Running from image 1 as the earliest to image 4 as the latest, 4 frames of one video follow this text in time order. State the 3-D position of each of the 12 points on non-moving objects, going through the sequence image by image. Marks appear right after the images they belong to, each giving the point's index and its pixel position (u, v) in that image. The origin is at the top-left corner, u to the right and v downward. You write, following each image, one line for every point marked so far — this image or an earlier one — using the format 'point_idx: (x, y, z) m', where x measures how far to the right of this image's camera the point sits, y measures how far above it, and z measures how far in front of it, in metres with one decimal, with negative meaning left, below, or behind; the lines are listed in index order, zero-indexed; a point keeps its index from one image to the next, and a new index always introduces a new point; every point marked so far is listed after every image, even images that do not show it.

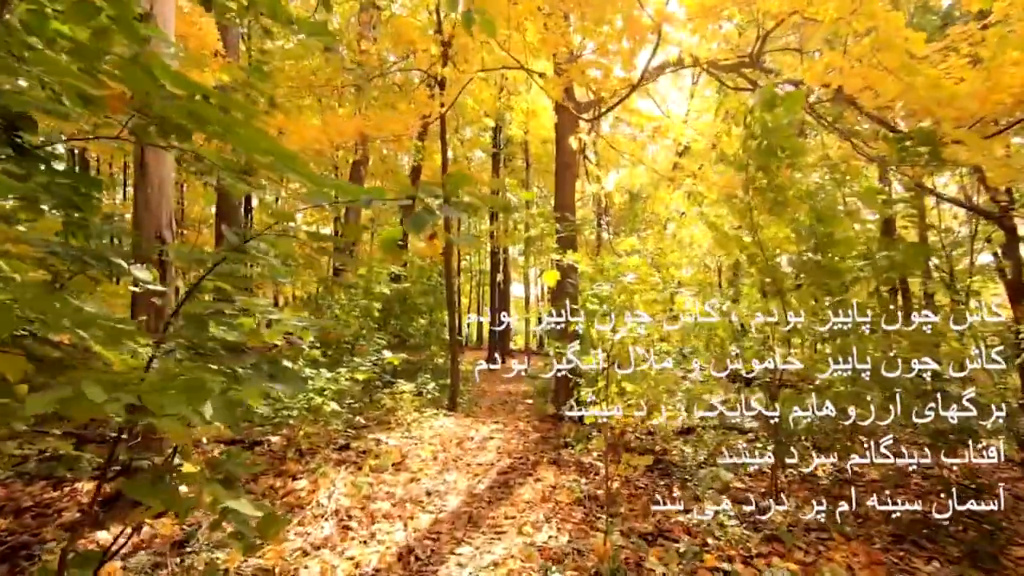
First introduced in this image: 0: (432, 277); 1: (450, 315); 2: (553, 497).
0: (-1.2, +0.2, +10.8) m
1: (-0.8, -0.4, +8.9) m
2: (+0.3, -1.4, +4.6) m
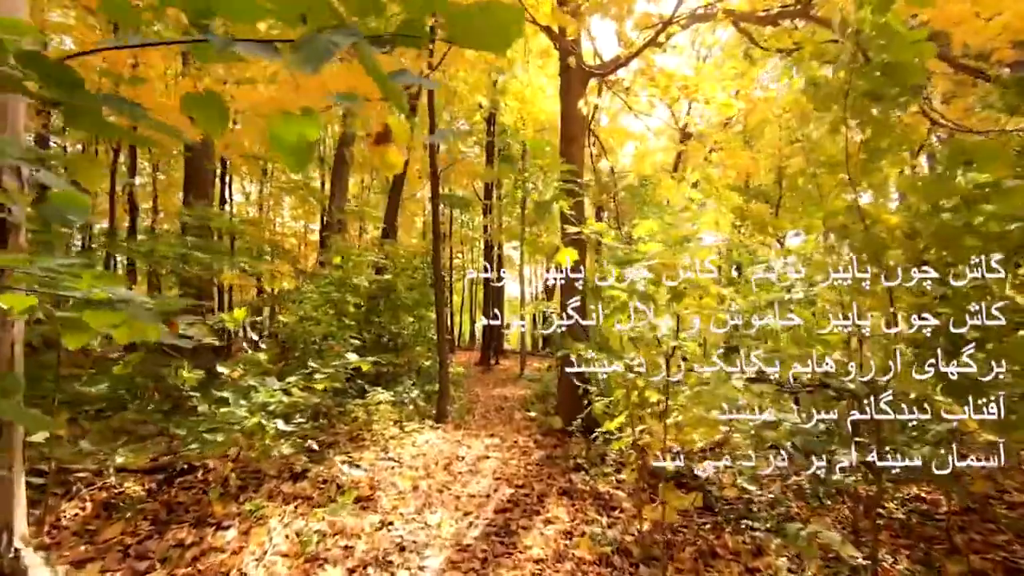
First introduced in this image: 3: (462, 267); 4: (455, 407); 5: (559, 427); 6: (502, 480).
0: (-1.3, +0.2, +9.8) m
1: (-0.8, -0.3, +7.9) m
2: (+0.3, -1.3, +3.6) m
3: (-1.4, +0.6, +19.5) m
4: (-0.6, -1.3, +7.9) m
5: (+0.4, -1.2, +6.1) m
6: (-0.1, -1.2, +4.6) m
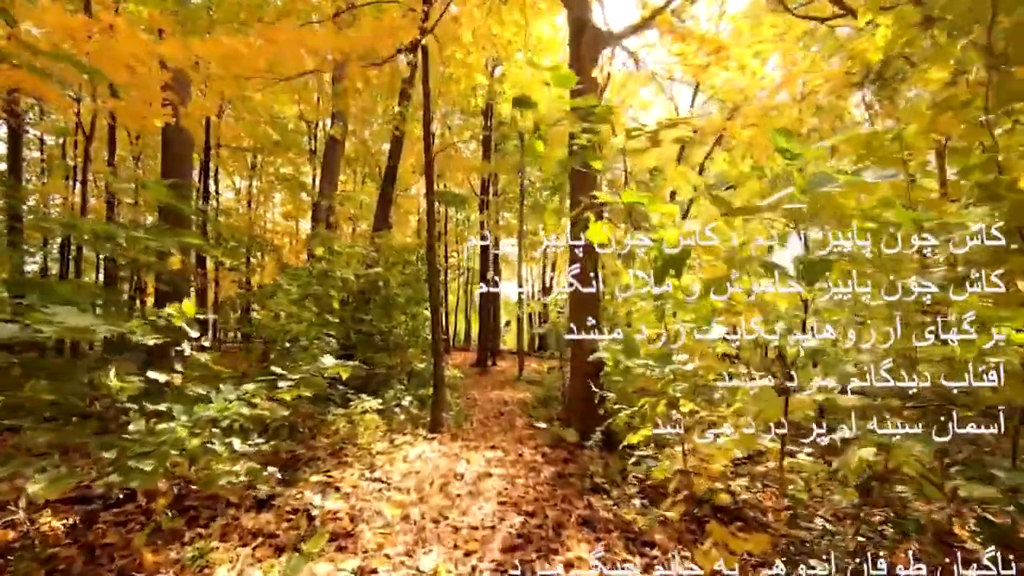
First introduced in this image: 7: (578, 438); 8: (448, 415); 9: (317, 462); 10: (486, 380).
0: (-1.3, +0.3, +9.1) m
1: (-0.8, -0.2, +7.2) m
2: (+0.3, -1.3, +3.0) m
3: (-1.5, +0.6, +18.8) m
4: (-0.6, -1.3, +7.2) m
5: (+0.5, -1.2, +5.5) m
6: (0.0, -1.2, +3.9) m
7: (+0.5, -1.1, +5.4) m
8: (-0.6, -1.3, +7.0) m
9: (-1.2, -1.0, +4.3) m
10: (-0.5, -1.7, +13.0) m
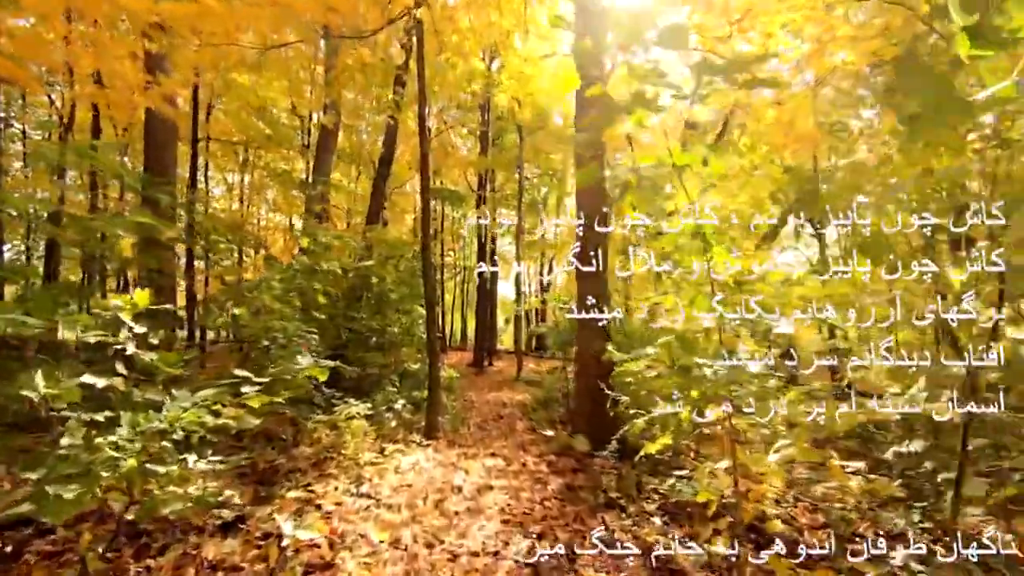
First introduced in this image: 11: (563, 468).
0: (-1.3, +0.3, +8.7) m
1: (-0.8, -0.2, +6.8) m
2: (+0.4, -1.2, +2.5) m
3: (-1.5, +0.7, +18.4) m
4: (-0.6, -1.3, +6.8) m
5: (+0.5, -1.1, +5.0) m
6: (0.0, -1.2, +3.5) m
7: (+0.5, -1.1, +5.0) m
8: (-0.6, -1.2, +6.6) m
9: (-1.2, -1.0, +3.9) m
10: (-0.5, -1.7, +12.6) m
11: (+0.3, -1.2, +4.6) m
